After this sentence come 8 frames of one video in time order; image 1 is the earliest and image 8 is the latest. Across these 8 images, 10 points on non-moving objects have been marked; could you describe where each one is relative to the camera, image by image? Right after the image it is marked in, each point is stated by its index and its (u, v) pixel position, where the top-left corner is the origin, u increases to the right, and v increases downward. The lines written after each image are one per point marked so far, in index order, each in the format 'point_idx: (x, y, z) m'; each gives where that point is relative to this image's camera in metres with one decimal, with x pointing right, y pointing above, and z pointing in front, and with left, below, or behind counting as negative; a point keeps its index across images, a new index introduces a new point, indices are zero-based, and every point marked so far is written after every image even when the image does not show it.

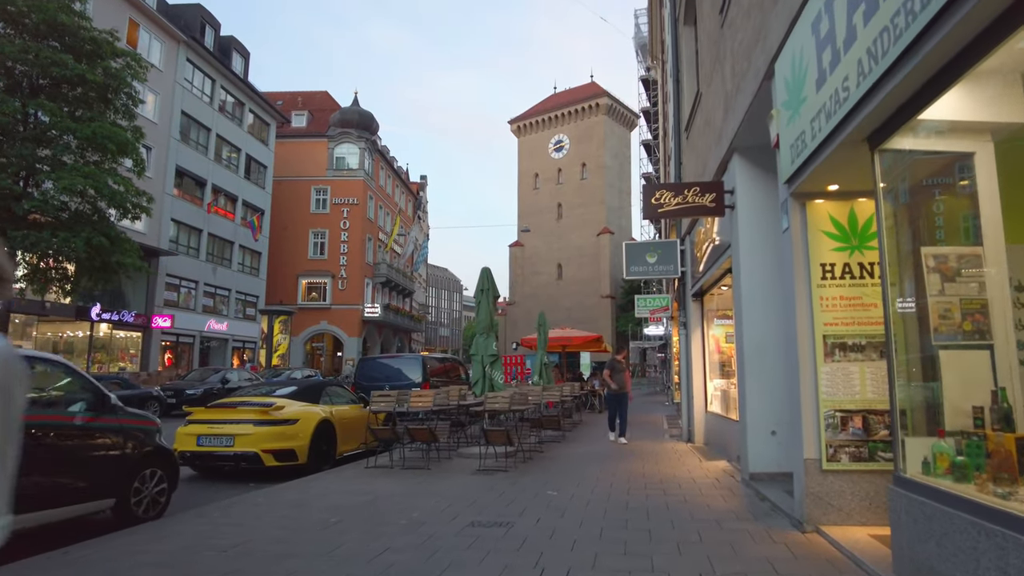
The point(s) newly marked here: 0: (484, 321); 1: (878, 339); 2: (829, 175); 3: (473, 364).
0: (-0.5, -0.6, +11.8) m
1: (+3.0, -0.4, +5.6) m
2: (+2.6, +0.9, +5.5) m
3: (-0.7, -1.4, +11.6) m
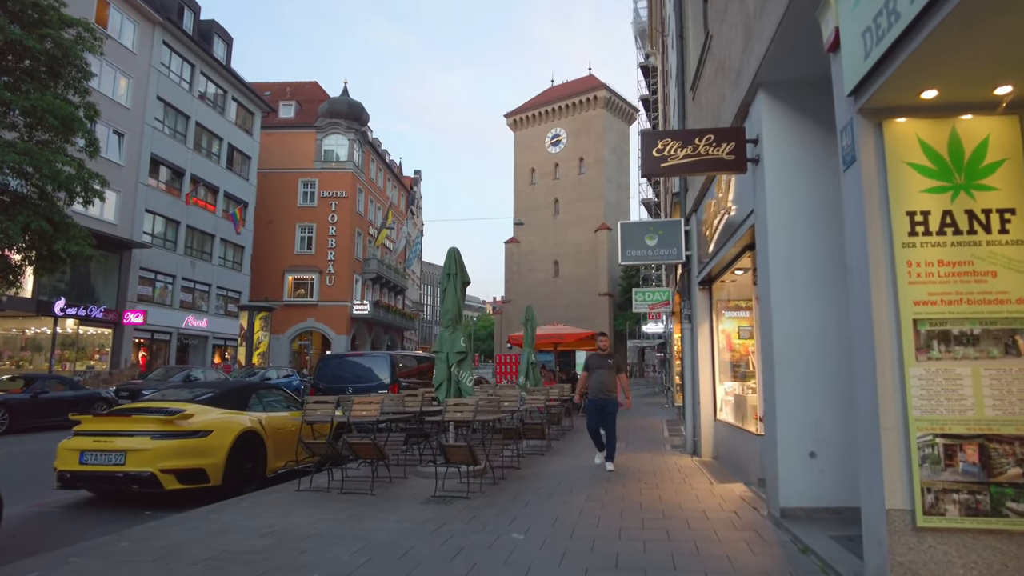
0: (-0.9, -0.4, +9.9) m
1: (+2.6, -0.2, +3.6) m
2: (+2.2, +1.2, +3.5) m
3: (-1.1, -1.1, +9.7) m
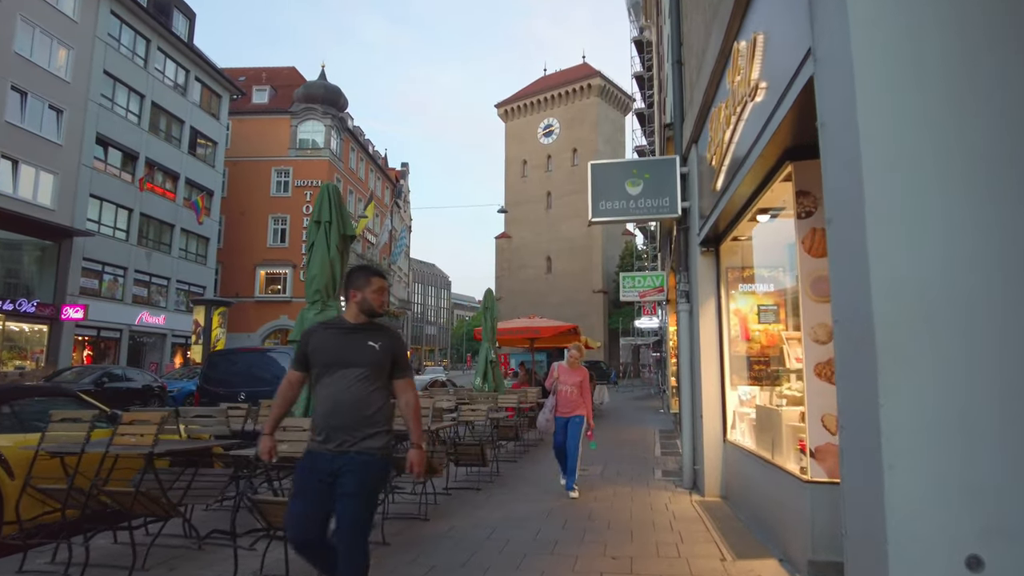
0: (-1.9, +0.1, +6.5) m
1: (+1.7, +0.2, +0.2) m
2: (+1.3, +1.6, +0.1) m
3: (-2.0, -0.7, +6.3) m
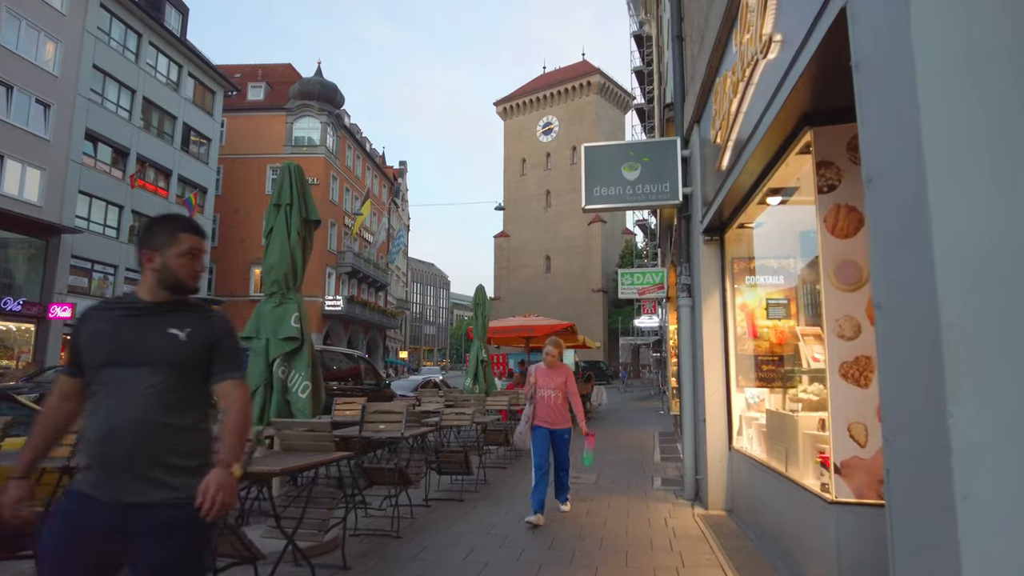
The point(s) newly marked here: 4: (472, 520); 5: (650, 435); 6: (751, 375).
0: (-2.0, +0.2, +5.8) m
1: (+1.5, +0.3, -0.5) m
2: (+1.1, +1.7, -0.6) m
3: (-2.2, -0.6, +5.6) m
4: (-0.4, -2.3, +6.6) m
5: (+3.2, -3.4, +15.5) m
6: (+2.3, -0.9, +6.6) m
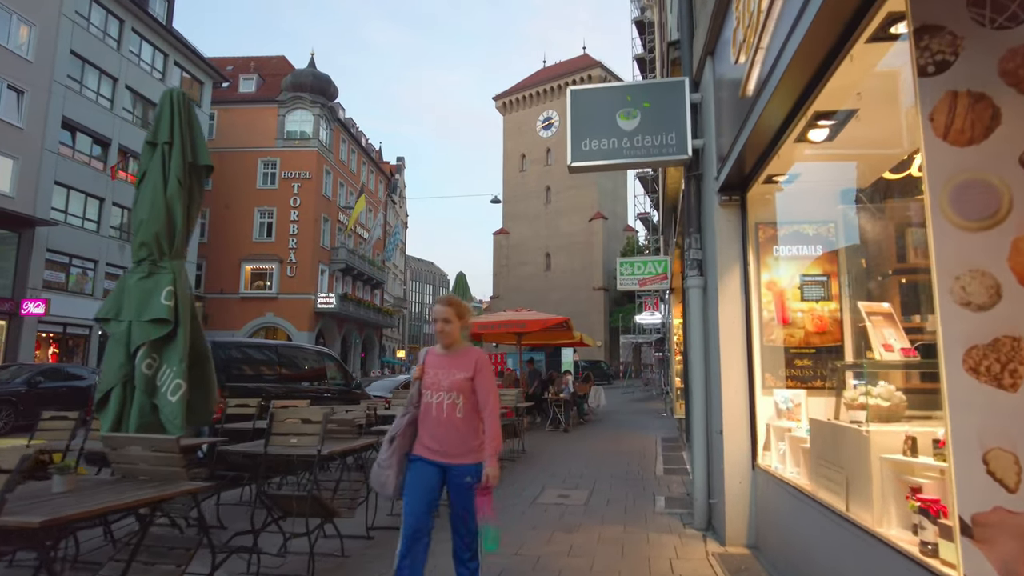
0: (-2.3, +0.4, +4.3) m
1: (+1.2, +0.5, -2.0) m
2: (+0.8, +1.9, -2.1) m
3: (-2.5, -0.4, +4.1) m
4: (-0.7, -2.1, +5.1) m
5: (+2.9, -3.2, +14.0) m
6: (+2.0, -0.6, +5.1) m
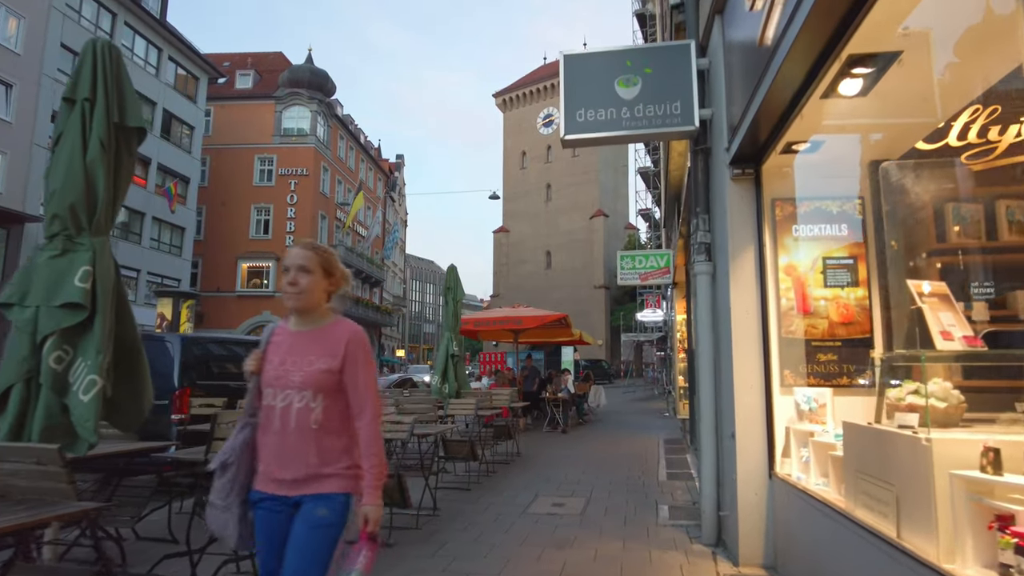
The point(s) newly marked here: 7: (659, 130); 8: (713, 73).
0: (-2.4, +0.5, +3.6) m
1: (+1.1, +0.6, -2.6) m
2: (+0.6, +2.0, -2.7) m
3: (-2.6, -0.3, +3.5) m
4: (-0.8, -1.9, +4.5) m
5: (+2.8, -3.1, +13.4) m
6: (+1.9, -0.5, +4.4) m
7: (+1.2, +1.3, +5.6) m
8: (+1.7, +1.8, +5.8) m
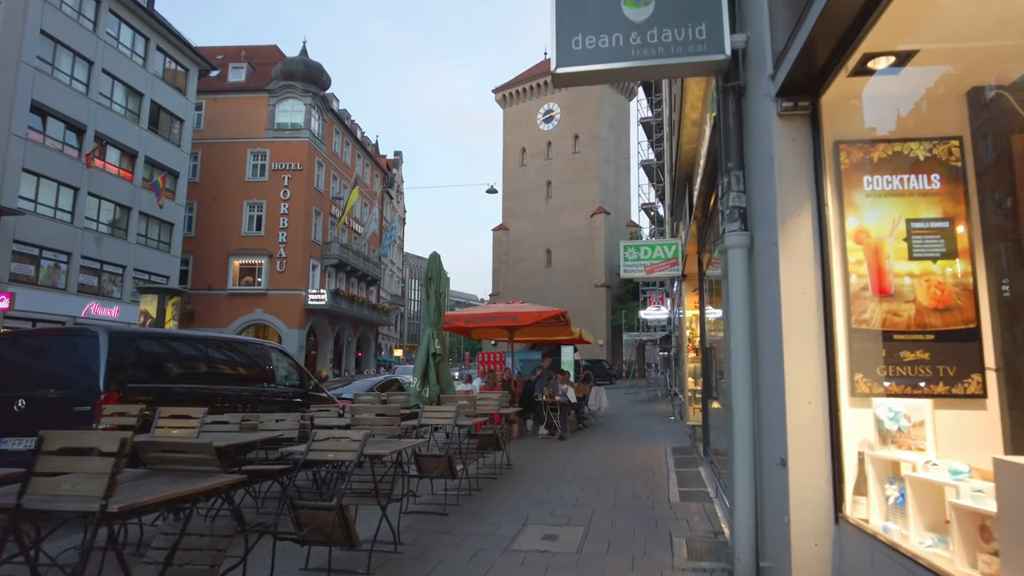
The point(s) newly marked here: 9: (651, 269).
0: (-2.6, +0.6, +2.4) m
1: (+0.9, +0.8, -3.9) m
2: (+0.5, +2.1, -4.0) m
3: (-2.7, -0.2, +2.2) m
4: (-1.0, -1.8, +3.2) m
5: (+2.7, -2.9, +12.1) m
6: (+1.8, -0.4, +3.1) m
7: (+1.1, +1.4, +4.3) m
8: (+1.6, +2.0, +4.5) m
9: (+2.8, +0.4, +13.9) m
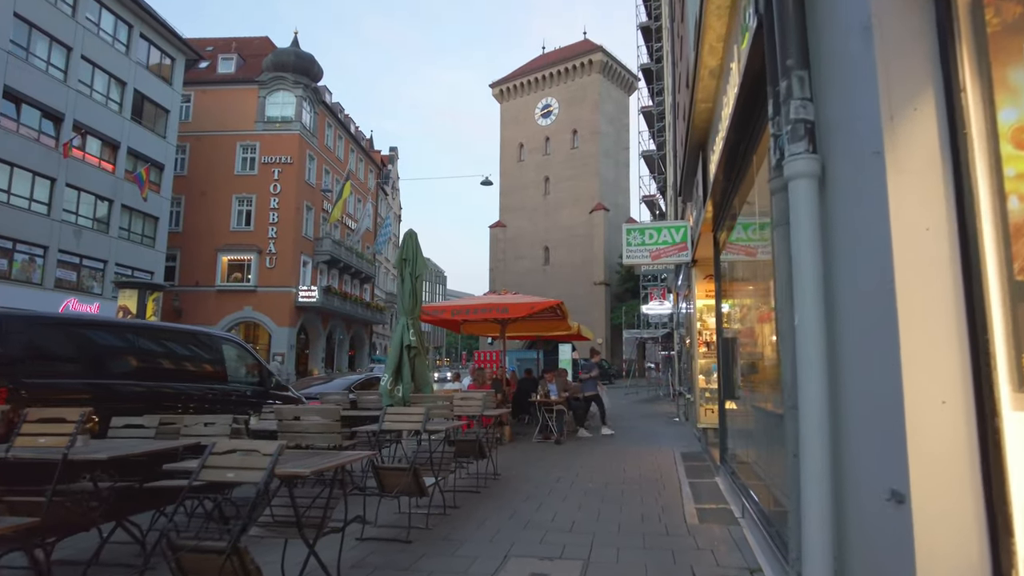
0: (-2.8, +0.9, +1.0) m
1: (+0.8, +1.0, -5.2) m
2: (+0.3, +2.4, -5.3) m
3: (-2.9, +0.1, +0.9) m
4: (-1.1, -1.6, +1.8) m
5: (+2.5, -2.7, +10.8) m
6: (+1.6, -0.2, +1.8) m
7: (+0.9, +1.7, +3.0) m
8: (+1.4, +2.2, +3.2) m
9: (+2.6, +0.6, +12.6) m
